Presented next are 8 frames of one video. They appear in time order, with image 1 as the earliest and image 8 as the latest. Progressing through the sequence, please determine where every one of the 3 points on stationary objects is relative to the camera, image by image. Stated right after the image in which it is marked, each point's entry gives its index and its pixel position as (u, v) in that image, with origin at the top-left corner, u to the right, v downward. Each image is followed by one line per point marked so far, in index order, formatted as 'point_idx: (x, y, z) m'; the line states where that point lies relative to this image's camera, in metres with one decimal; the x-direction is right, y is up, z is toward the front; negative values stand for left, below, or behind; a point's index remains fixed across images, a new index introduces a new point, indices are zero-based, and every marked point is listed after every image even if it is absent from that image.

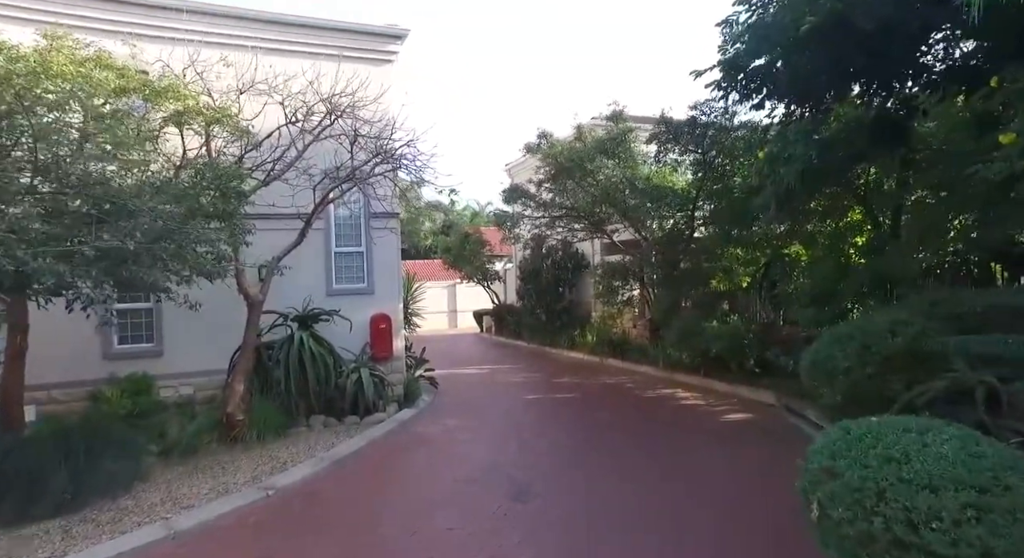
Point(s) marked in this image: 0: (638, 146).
0: (+2.5, +2.8, +12.8) m
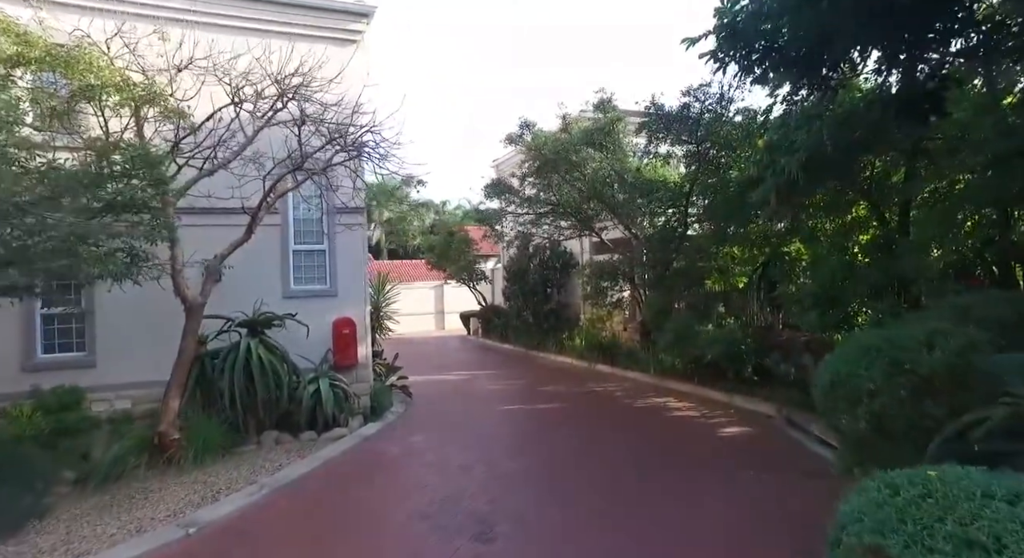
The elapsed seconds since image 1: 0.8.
0: (+2.1, +2.7, +12.0) m
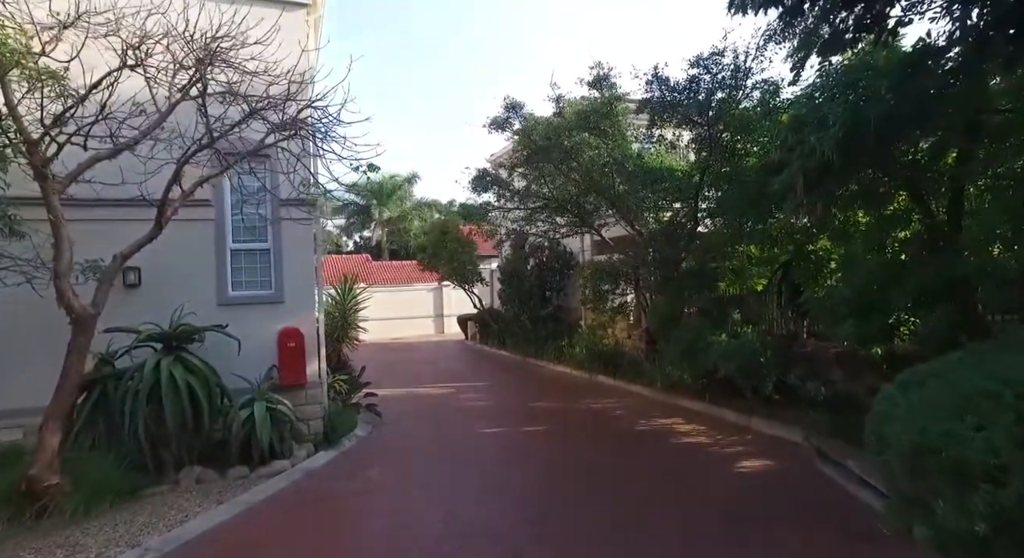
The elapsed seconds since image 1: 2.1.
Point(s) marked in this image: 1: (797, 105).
0: (+1.9, +2.7, +10.6) m
1: (+3.1, +1.9, +6.9) m
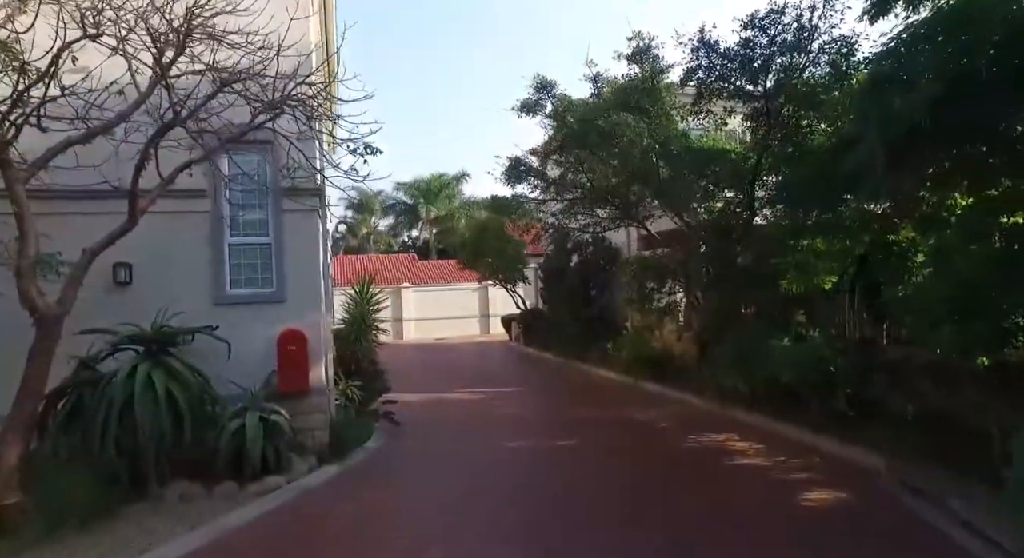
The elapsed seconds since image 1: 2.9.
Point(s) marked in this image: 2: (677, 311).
0: (+2.4, +2.7, +9.5) m
1: (+3.3, +2.0, +5.8) m
2: (+3.0, -0.6, +11.6) m
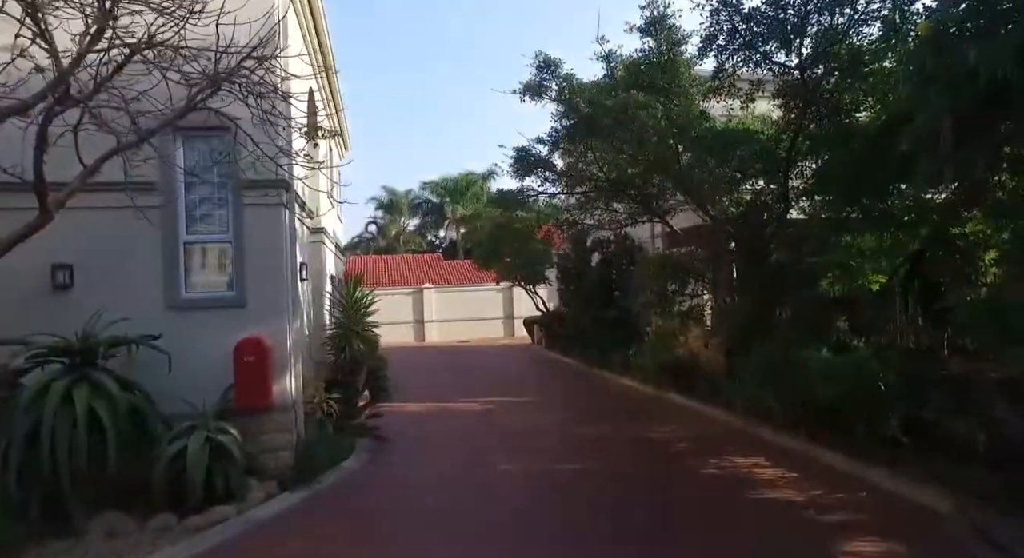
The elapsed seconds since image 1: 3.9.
0: (+2.4, +2.7, +8.4) m
1: (+3.1, +2.0, +4.6) m
2: (+3.1, -0.6, +10.5) m
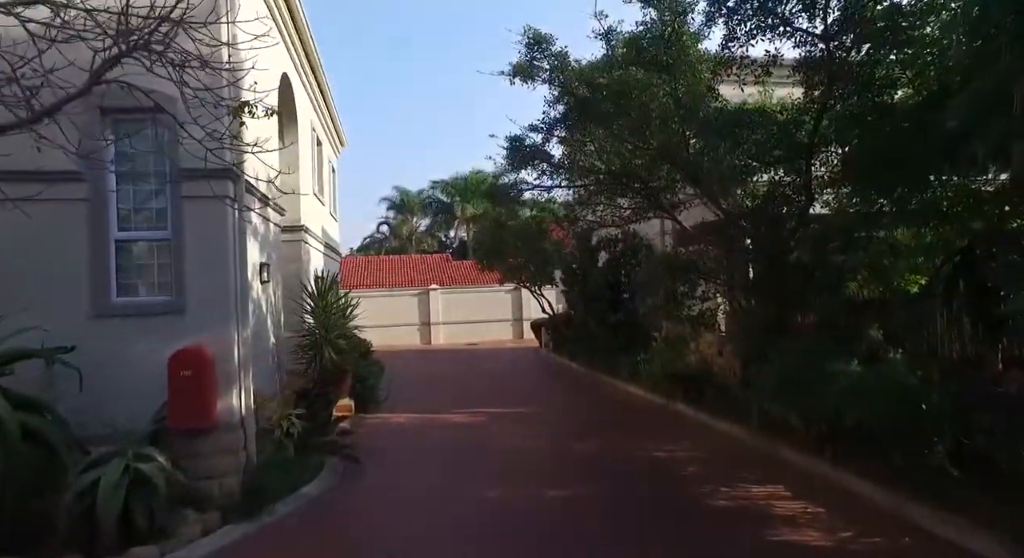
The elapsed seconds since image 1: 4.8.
0: (+2.3, +2.7, +7.5) m
1: (+2.8, +1.9, +3.7) m
2: (+3.1, -0.6, +9.5) m
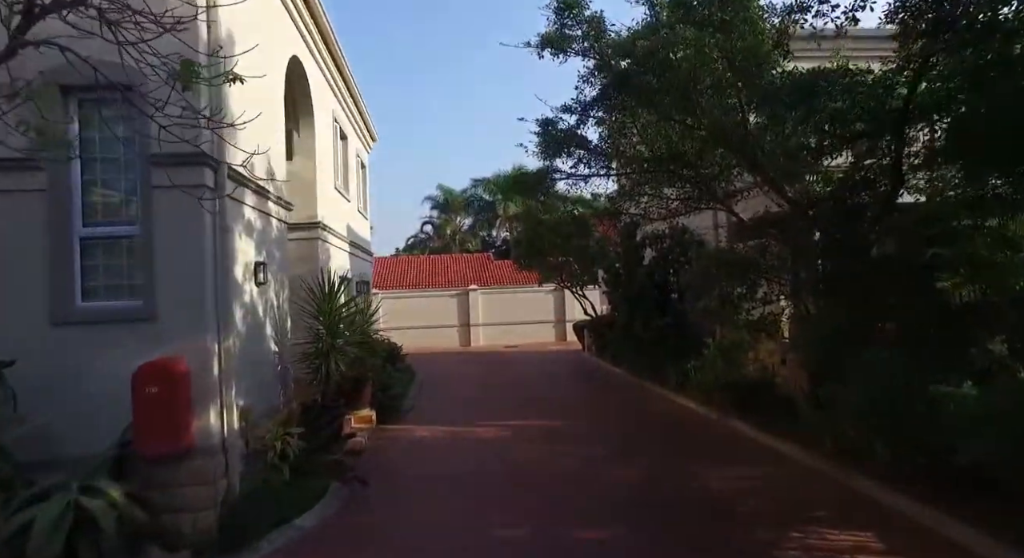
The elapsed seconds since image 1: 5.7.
0: (+2.5, +2.7, +6.3) m
1: (+2.8, +1.9, +2.5) m
2: (+3.5, -0.6, +8.3) m
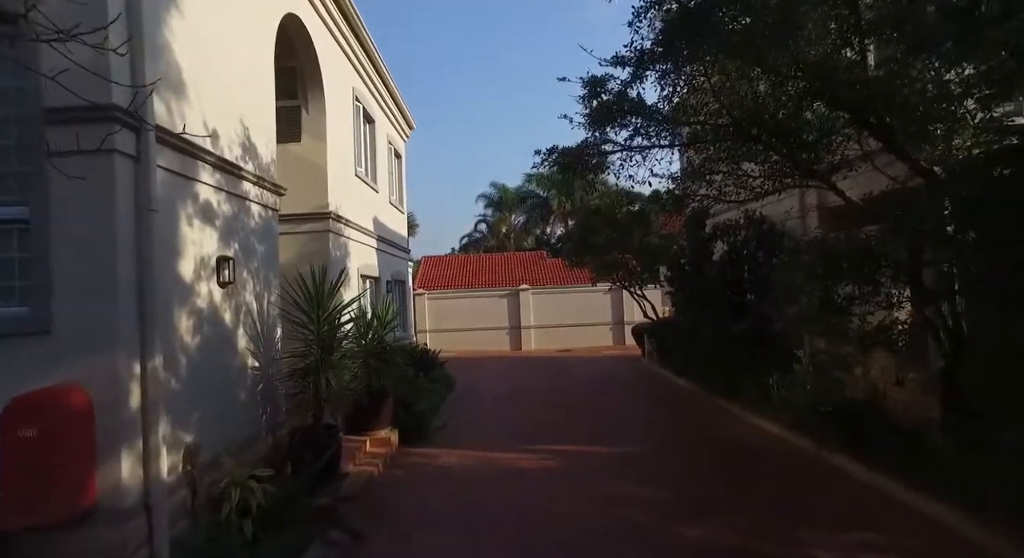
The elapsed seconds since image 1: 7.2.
0: (+2.8, +2.7, +4.6) m
1: (+2.7, +2.0, +0.8) m
2: (+3.9, -0.6, +6.5) m
